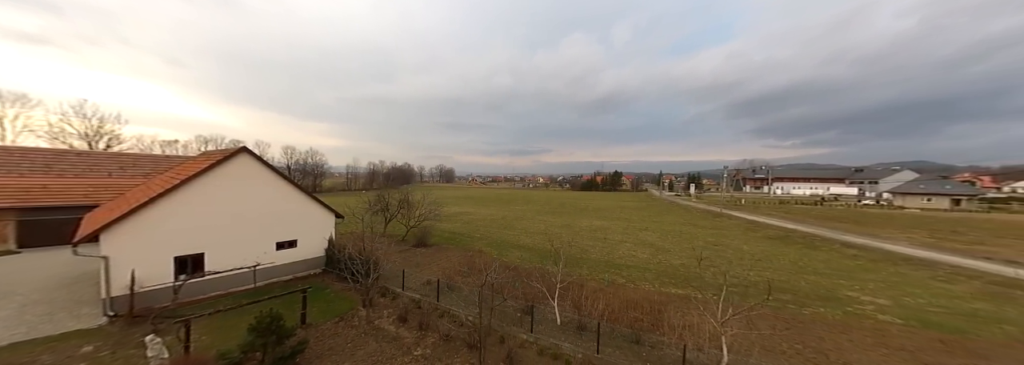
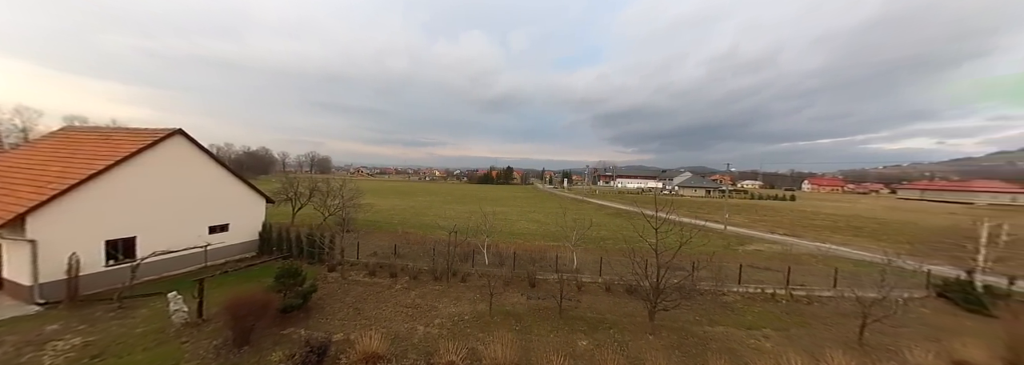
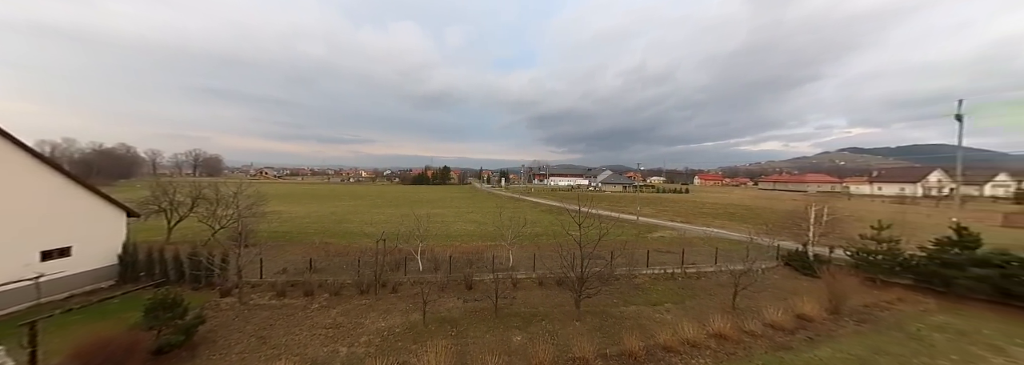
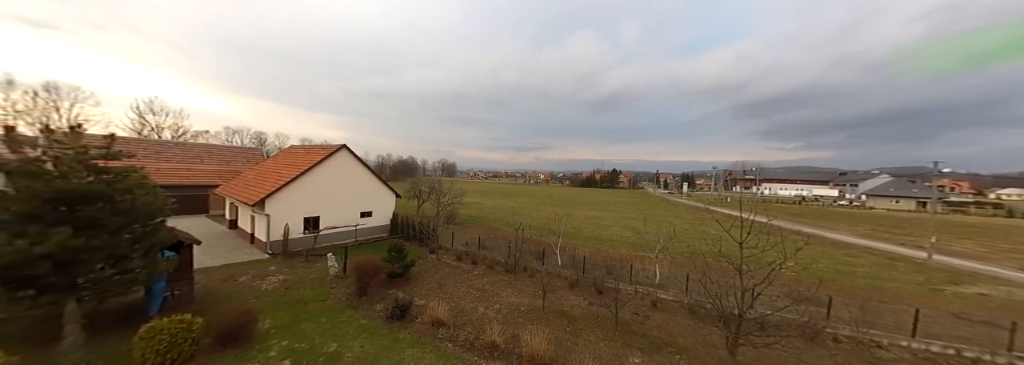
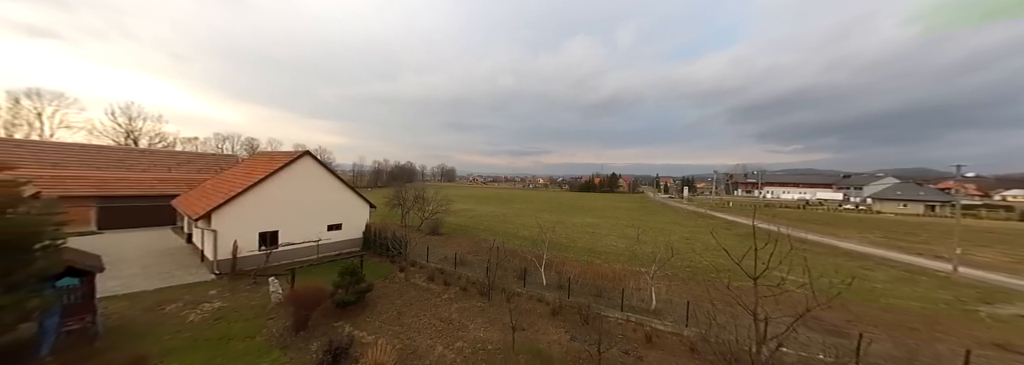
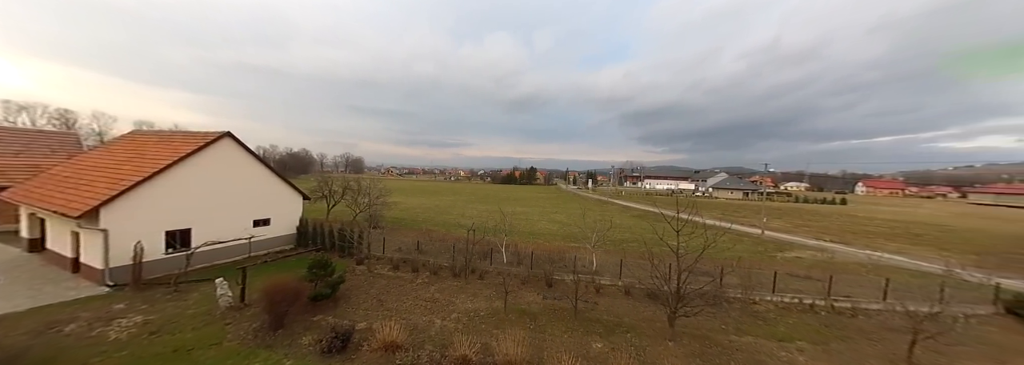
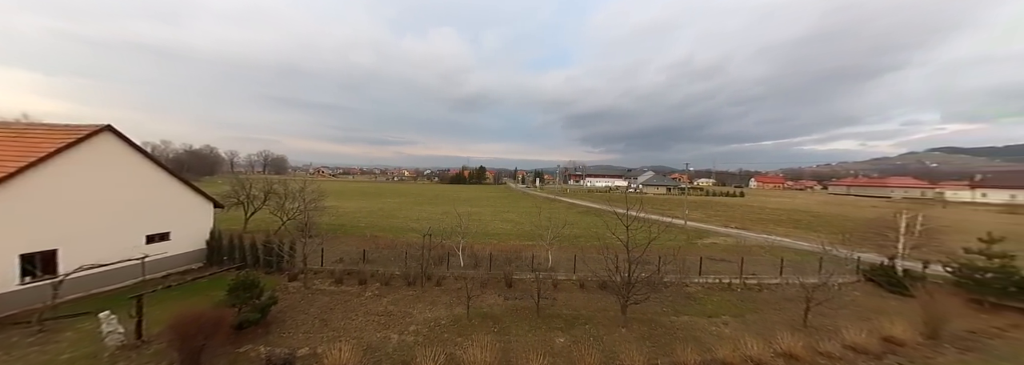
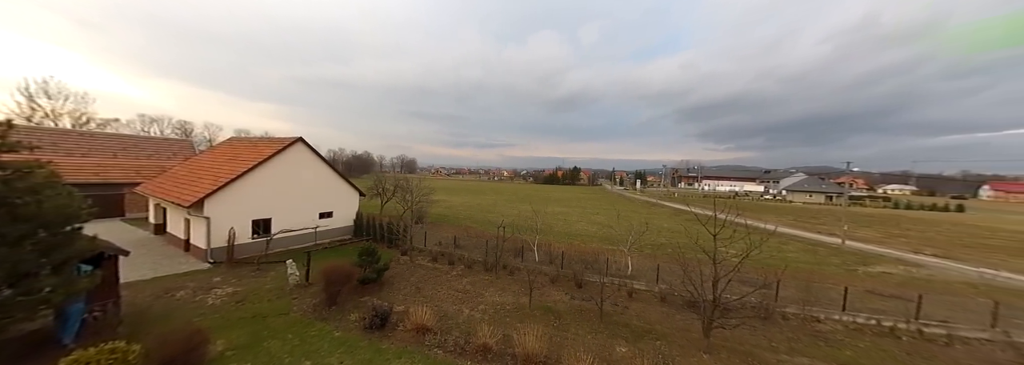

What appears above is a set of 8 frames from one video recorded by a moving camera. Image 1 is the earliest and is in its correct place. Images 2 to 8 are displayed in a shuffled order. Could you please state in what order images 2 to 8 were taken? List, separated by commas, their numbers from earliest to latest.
5, 4, 8, 6, 2, 7, 3
